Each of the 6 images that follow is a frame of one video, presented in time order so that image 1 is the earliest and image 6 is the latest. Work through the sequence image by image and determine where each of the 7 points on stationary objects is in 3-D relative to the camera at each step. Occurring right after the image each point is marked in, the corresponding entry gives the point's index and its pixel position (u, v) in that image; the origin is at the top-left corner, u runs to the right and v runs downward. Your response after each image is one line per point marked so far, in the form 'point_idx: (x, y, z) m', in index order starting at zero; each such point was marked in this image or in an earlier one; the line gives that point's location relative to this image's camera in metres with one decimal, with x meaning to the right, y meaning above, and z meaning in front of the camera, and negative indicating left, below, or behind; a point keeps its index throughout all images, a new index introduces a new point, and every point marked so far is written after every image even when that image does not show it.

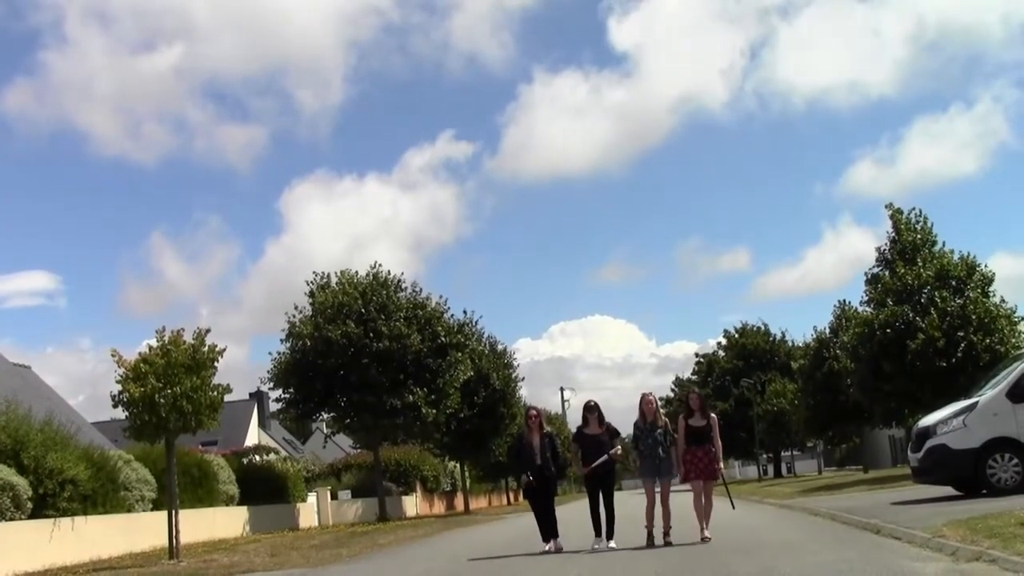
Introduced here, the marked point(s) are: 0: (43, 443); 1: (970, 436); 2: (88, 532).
0: (-7.7, -2.6, +19.1) m
1: (+6.4, -2.0, +16.1) m
2: (-7.0, -4.1, +19.1) m
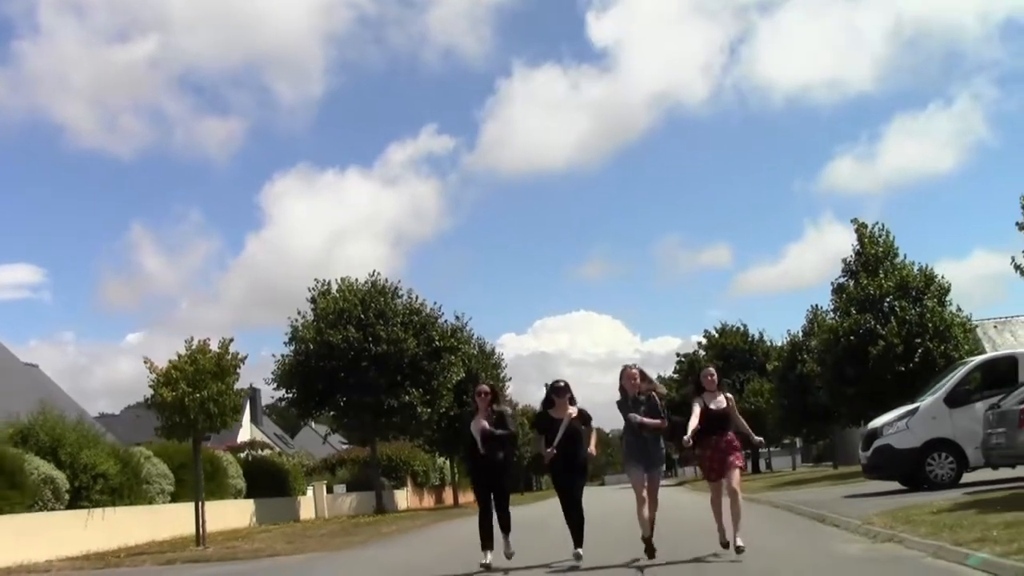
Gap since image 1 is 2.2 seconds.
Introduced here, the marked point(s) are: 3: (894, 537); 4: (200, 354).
0: (-7.8, -2.8, +20.9) m
1: (+6.3, -2.3, +18.2) m
2: (-7.2, -4.3, +21.0) m
3: (+3.6, -2.4, +11.0) m
4: (-5.1, -1.1, +18.8) m
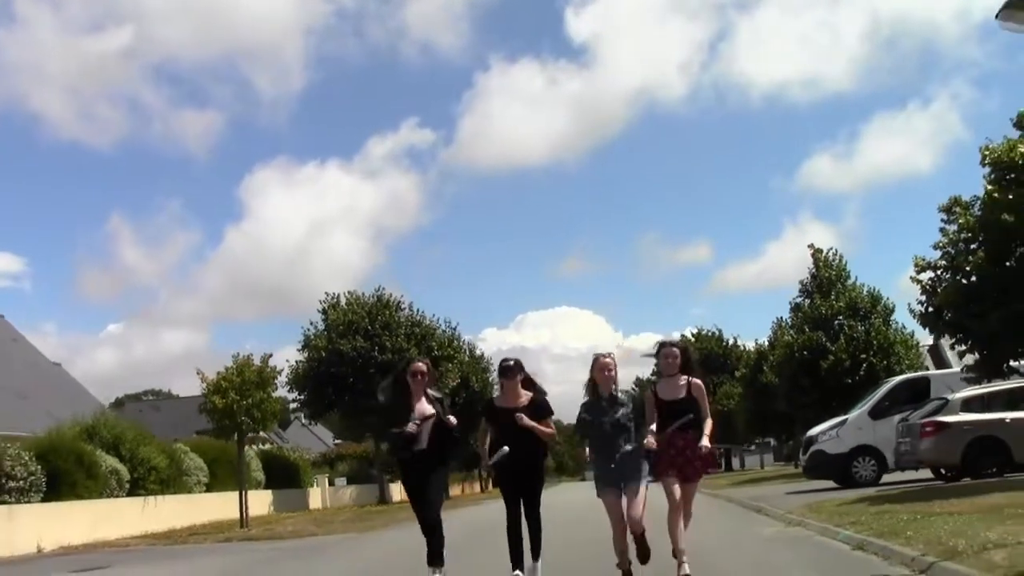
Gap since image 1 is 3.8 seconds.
0: (-8.0, -3.2, +24.4) m
1: (+6.2, -2.9, +21.8) m
2: (-7.3, -4.7, +24.5) m
3: (+3.7, -3.0, +14.6) m
4: (-5.1, -1.5, +22.3) m
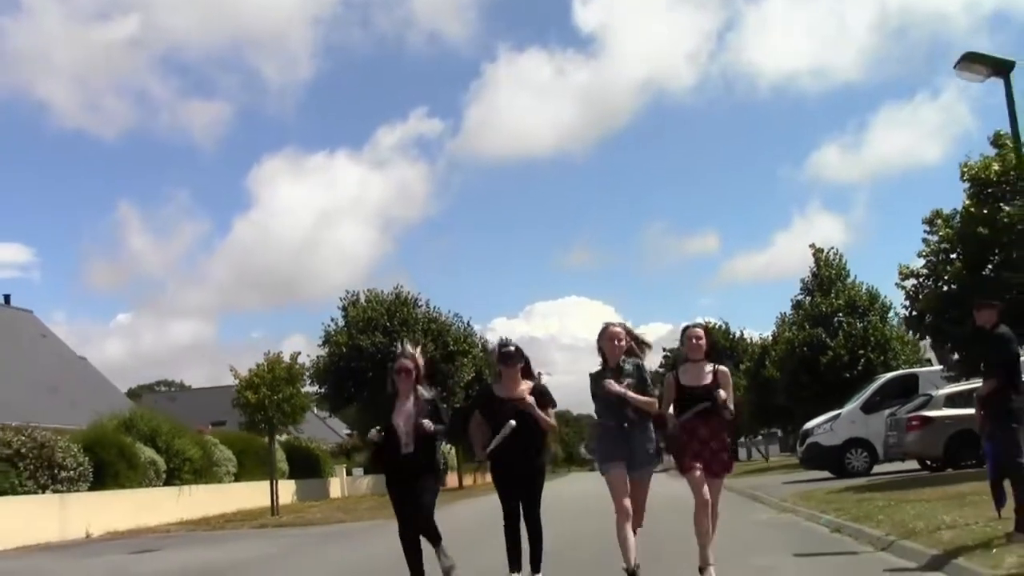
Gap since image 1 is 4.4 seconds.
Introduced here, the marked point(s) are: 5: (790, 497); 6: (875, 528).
0: (-7.7, -3.2, +25.9) m
1: (+6.5, -3.0, +23.2) m
2: (-7.0, -4.7, +26.0) m
3: (+3.9, -3.1, +16.0) m
4: (-4.9, -1.6, +23.8) m
5: (+4.3, -3.3, +18.0) m
6: (+3.4, -2.3, +10.9) m
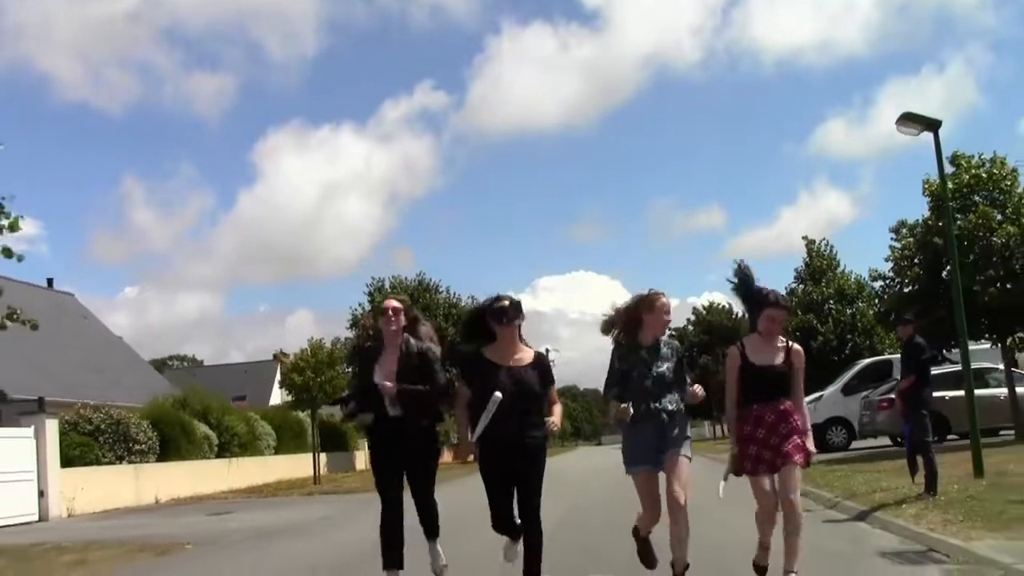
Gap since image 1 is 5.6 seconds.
0: (-7.3, -3.0, +28.7) m
1: (+6.9, -2.8, +26.0) m
2: (-6.6, -4.5, +28.8) m
3: (+4.2, -3.1, +18.8) m
4: (-4.5, -1.4, +26.5) m
5: (+4.7, -3.3, +20.7) m
6: (+3.8, -2.4, +13.7) m
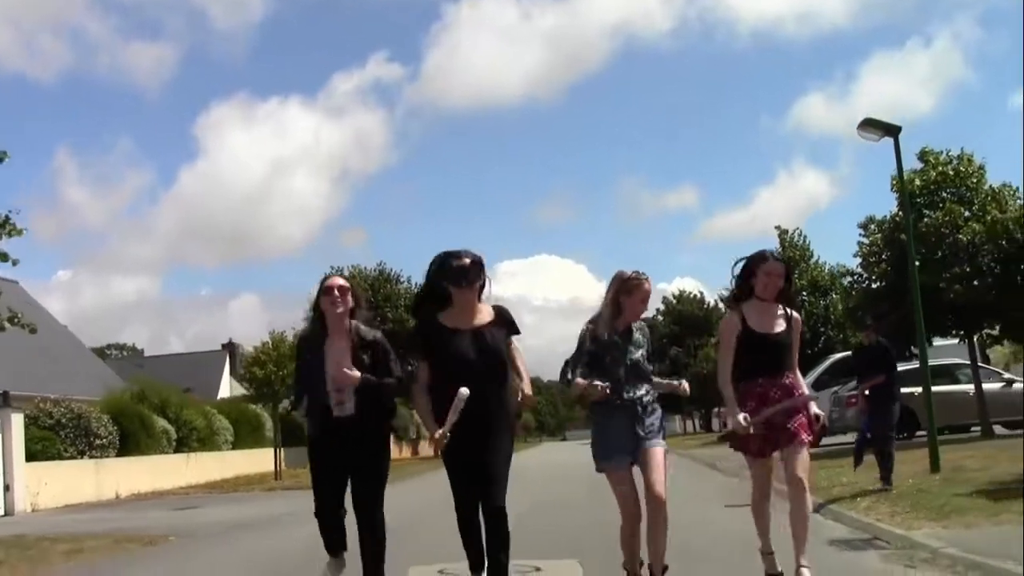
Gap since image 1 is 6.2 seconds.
0: (-8.1, -2.8, +28.3) m
1: (+6.1, -2.8, +26.0) m
2: (-7.5, -4.3, +28.4) m
3: (+3.7, -3.0, +18.7) m
4: (-5.3, -1.2, +26.2) m
5: (+4.0, -3.2, +20.6) m
6: (+3.4, -2.4, +13.6) m
